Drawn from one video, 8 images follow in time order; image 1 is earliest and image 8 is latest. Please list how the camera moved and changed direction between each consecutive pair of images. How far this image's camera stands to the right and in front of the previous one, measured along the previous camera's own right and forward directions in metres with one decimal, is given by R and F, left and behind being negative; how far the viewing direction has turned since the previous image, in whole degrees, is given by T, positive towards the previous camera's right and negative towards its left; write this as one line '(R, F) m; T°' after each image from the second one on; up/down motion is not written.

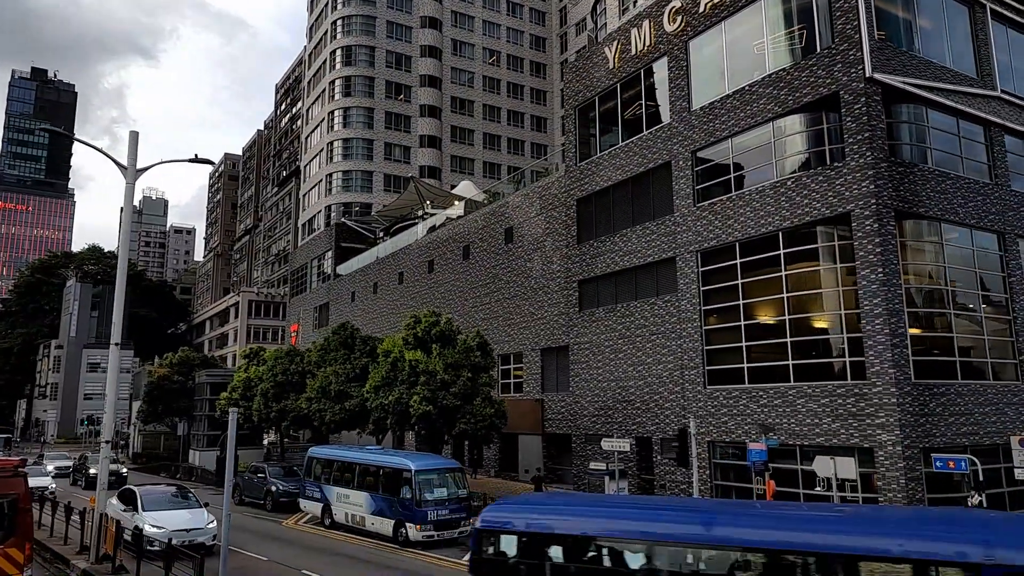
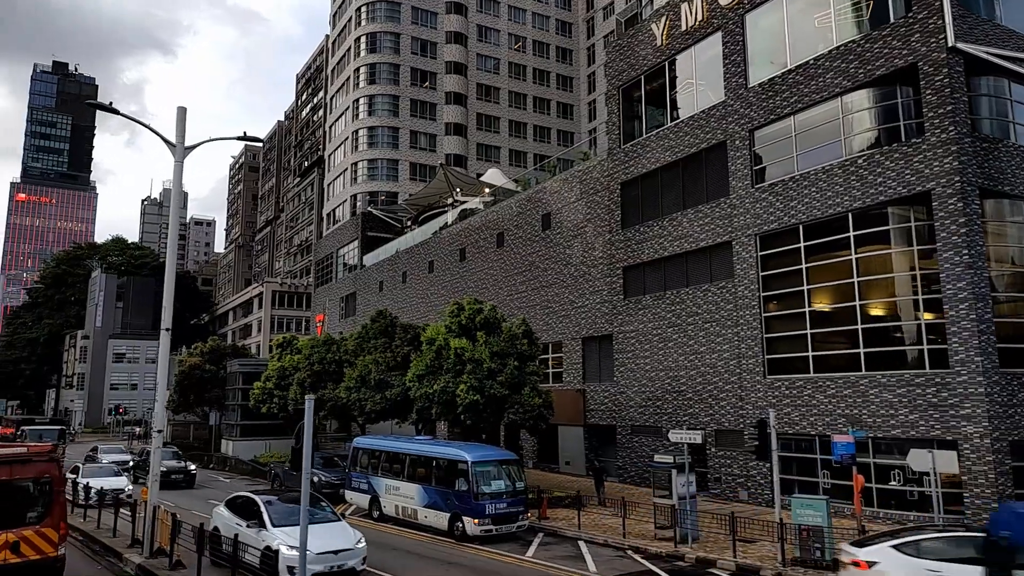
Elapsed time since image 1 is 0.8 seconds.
(-1.2, +1.0) m; -1°
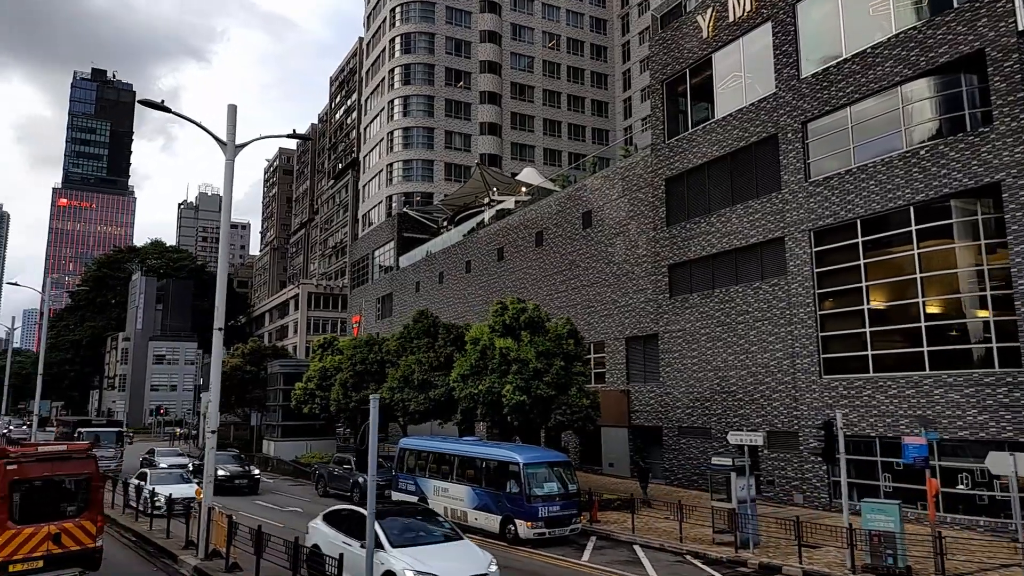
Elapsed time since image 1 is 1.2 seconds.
(-0.5, +0.4) m; -2°
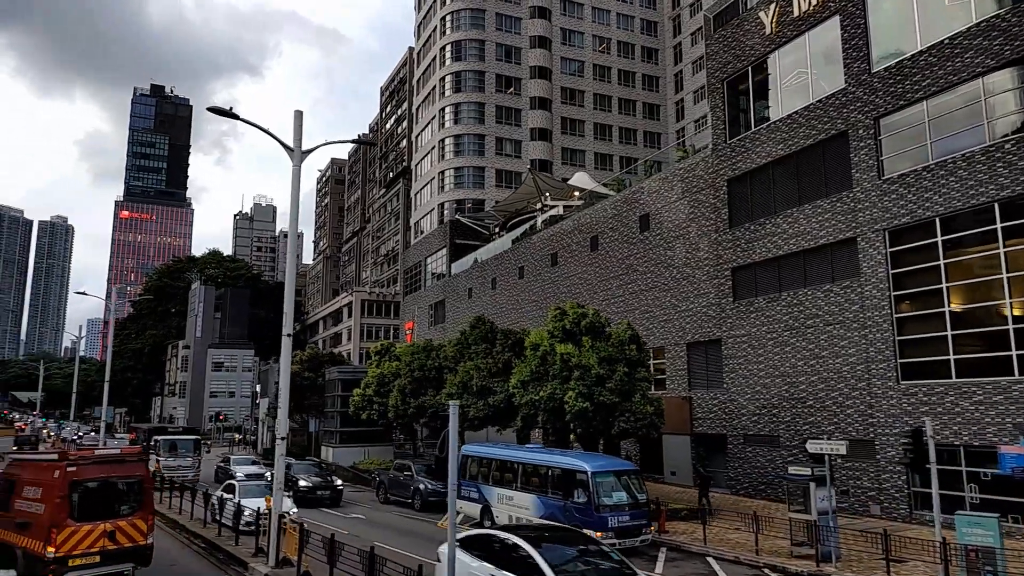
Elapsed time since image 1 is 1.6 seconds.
(-0.5, +0.3) m; -4°
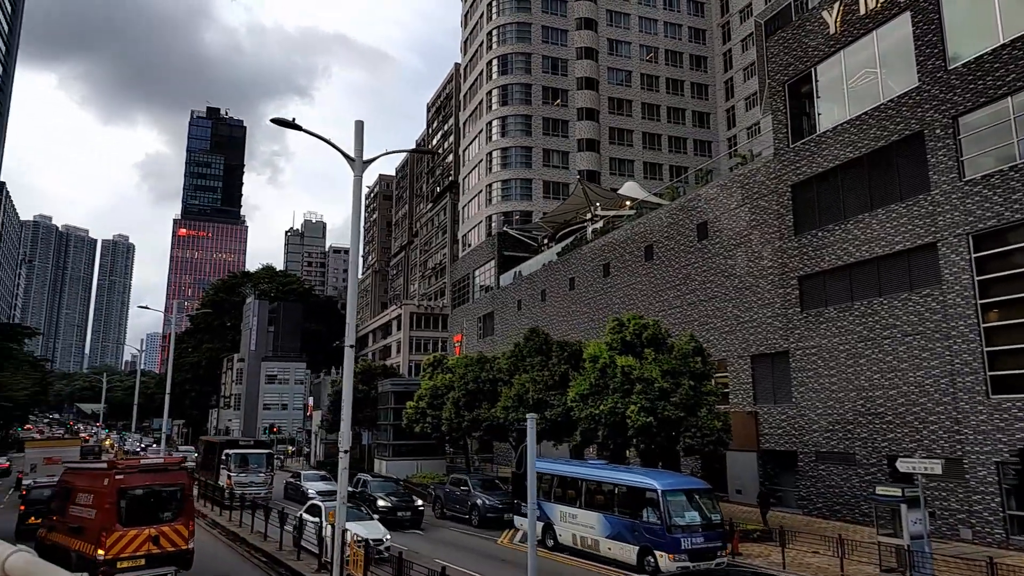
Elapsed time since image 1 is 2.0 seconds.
(-0.4, +0.6) m; -4°
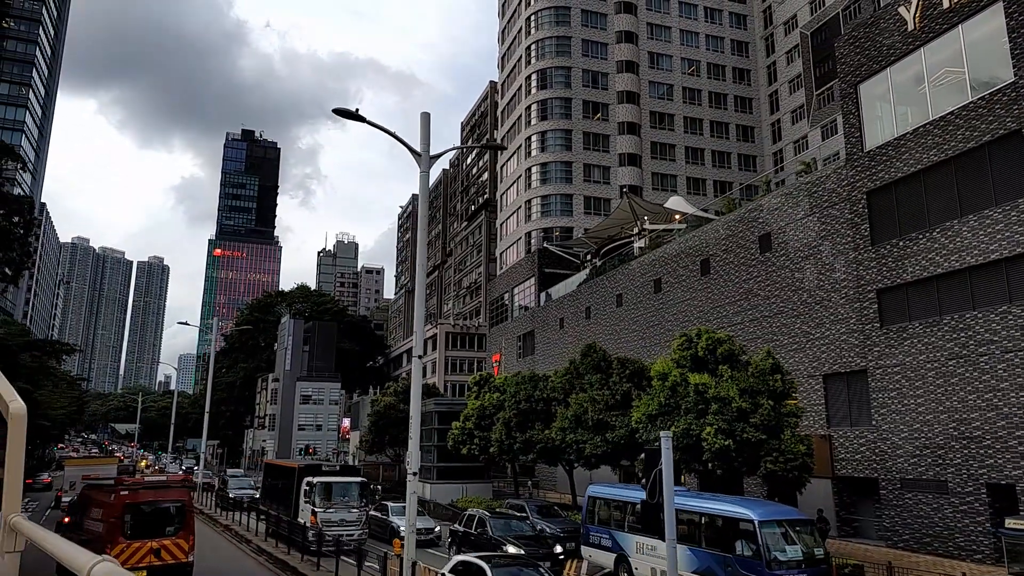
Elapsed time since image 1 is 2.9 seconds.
(-1.1, +1.4) m; -2°
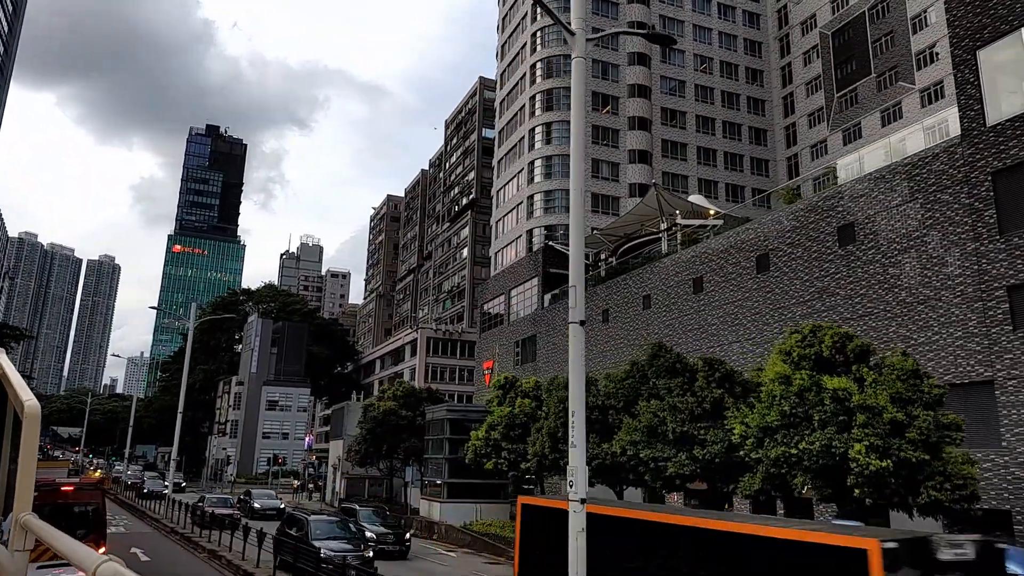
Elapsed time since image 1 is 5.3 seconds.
(-3.1, +4.8) m; +3°
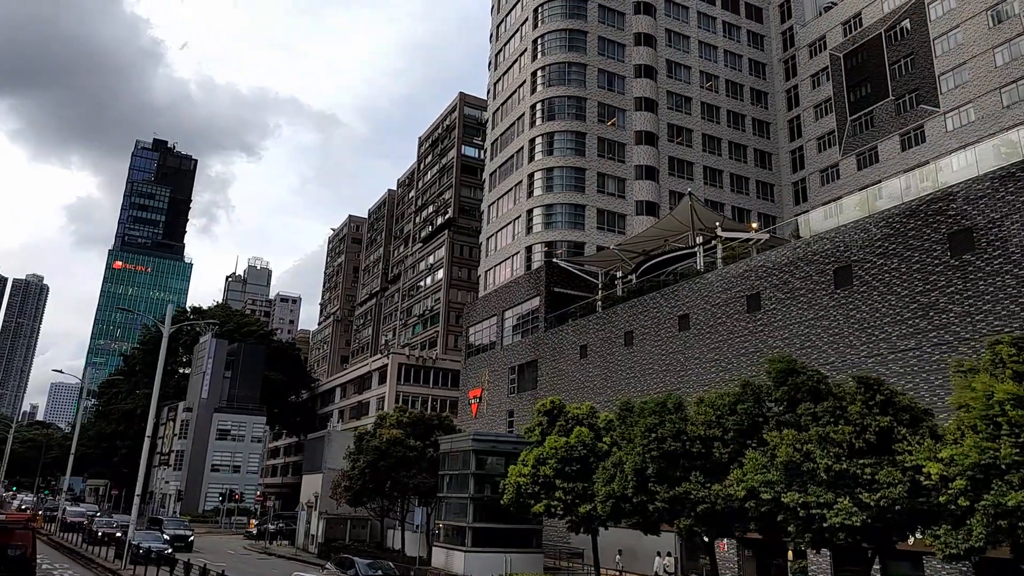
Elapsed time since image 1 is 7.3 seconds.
(-3.8, +5.0) m; +4°
